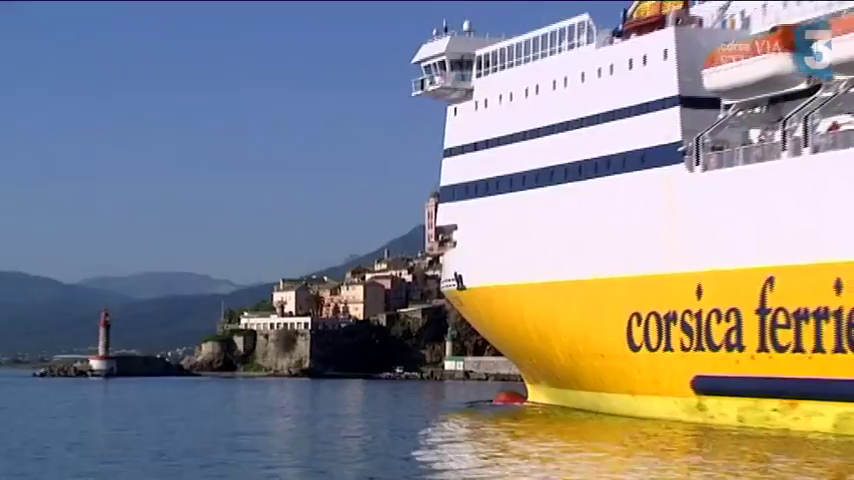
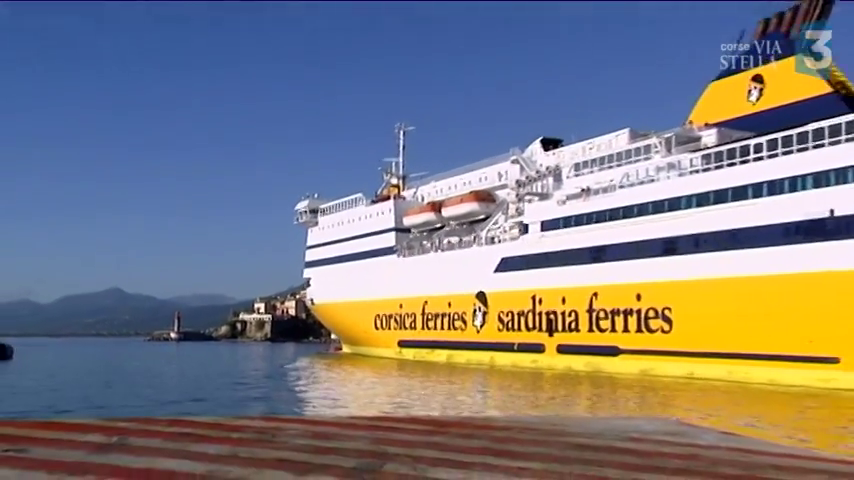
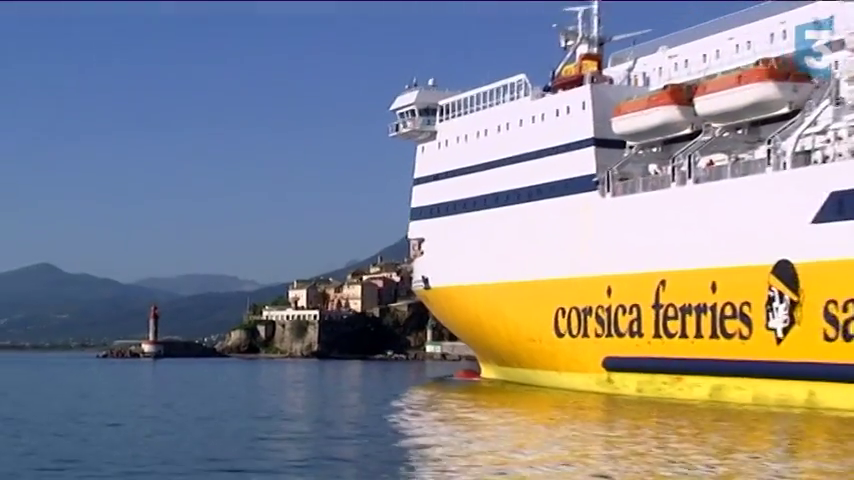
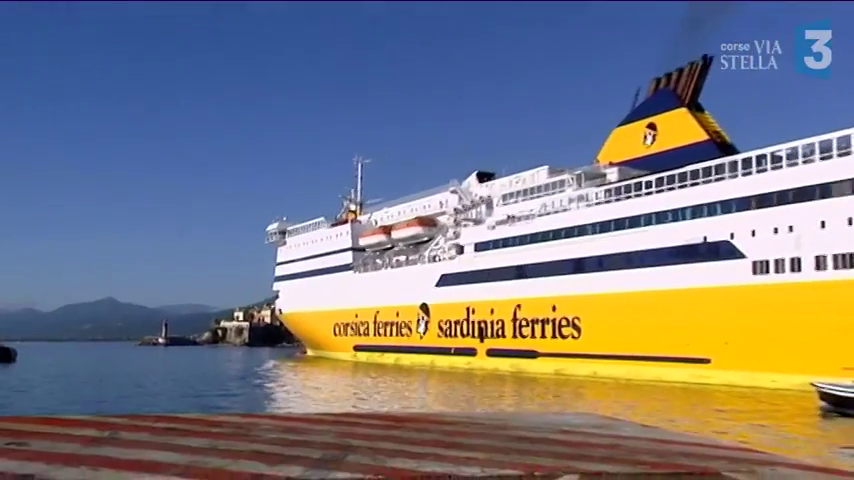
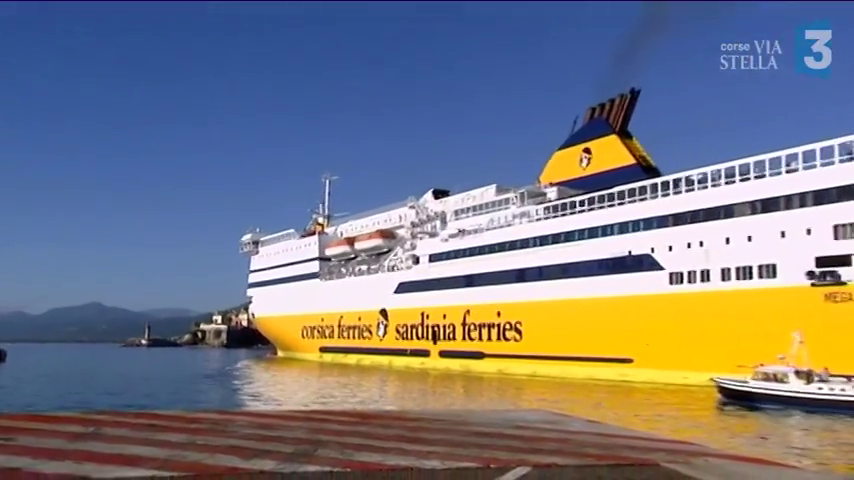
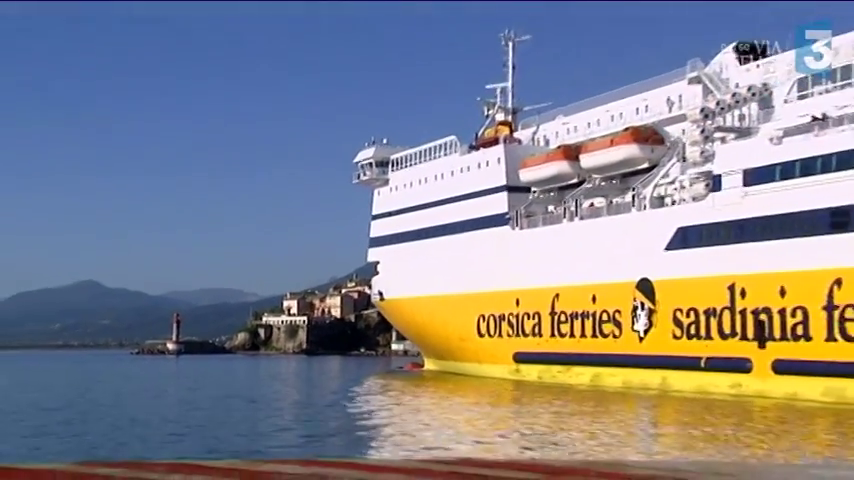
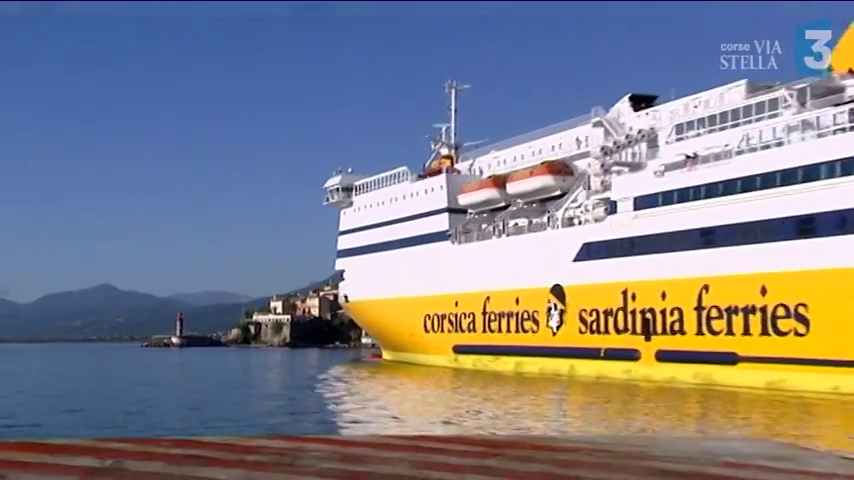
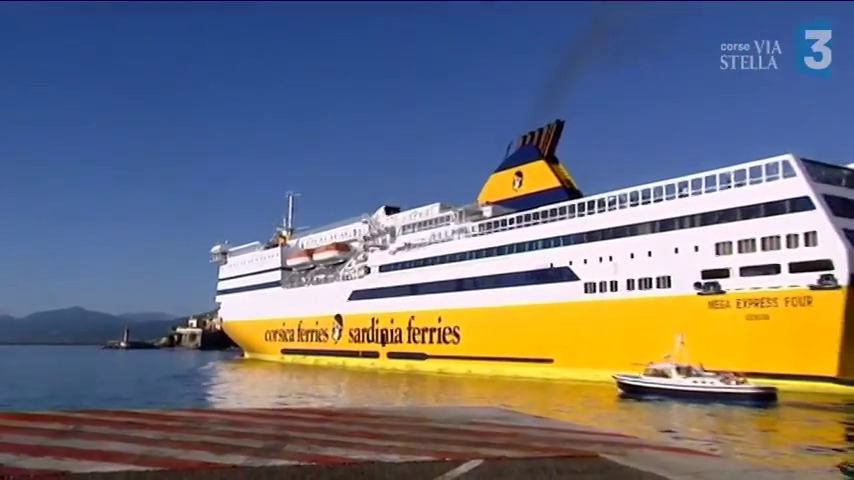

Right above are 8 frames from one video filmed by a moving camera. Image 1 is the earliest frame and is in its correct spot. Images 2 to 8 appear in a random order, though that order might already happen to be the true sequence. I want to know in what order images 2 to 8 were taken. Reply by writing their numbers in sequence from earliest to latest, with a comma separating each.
3, 6, 7, 2, 4, 5, 8
